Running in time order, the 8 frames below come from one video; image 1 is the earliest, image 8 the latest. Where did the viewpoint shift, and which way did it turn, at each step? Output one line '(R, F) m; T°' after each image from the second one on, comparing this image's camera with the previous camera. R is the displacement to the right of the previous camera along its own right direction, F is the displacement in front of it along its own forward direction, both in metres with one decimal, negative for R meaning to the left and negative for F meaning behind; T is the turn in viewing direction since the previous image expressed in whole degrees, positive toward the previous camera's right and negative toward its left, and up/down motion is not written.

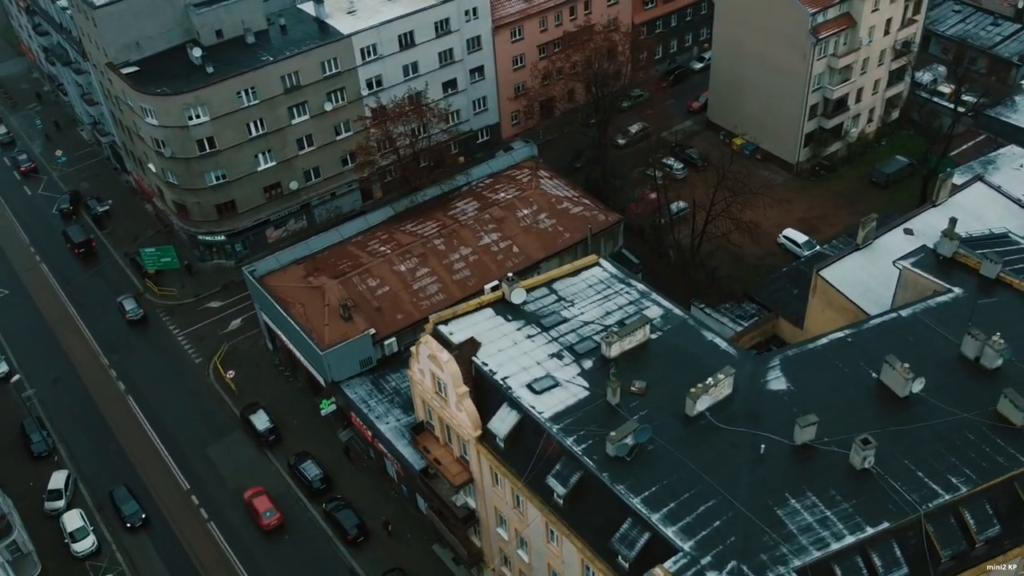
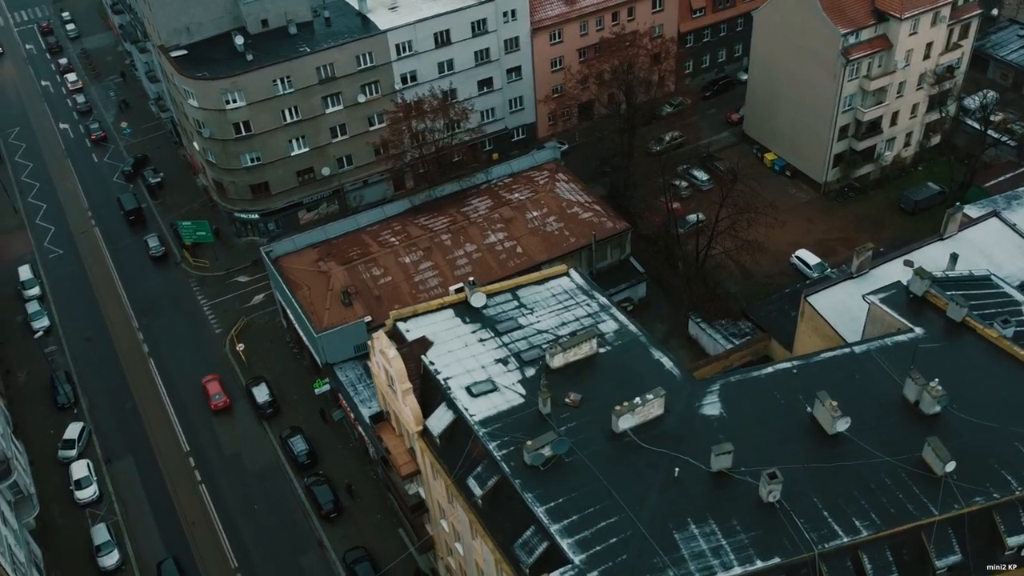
(+7.3, -1.4) m; -6°
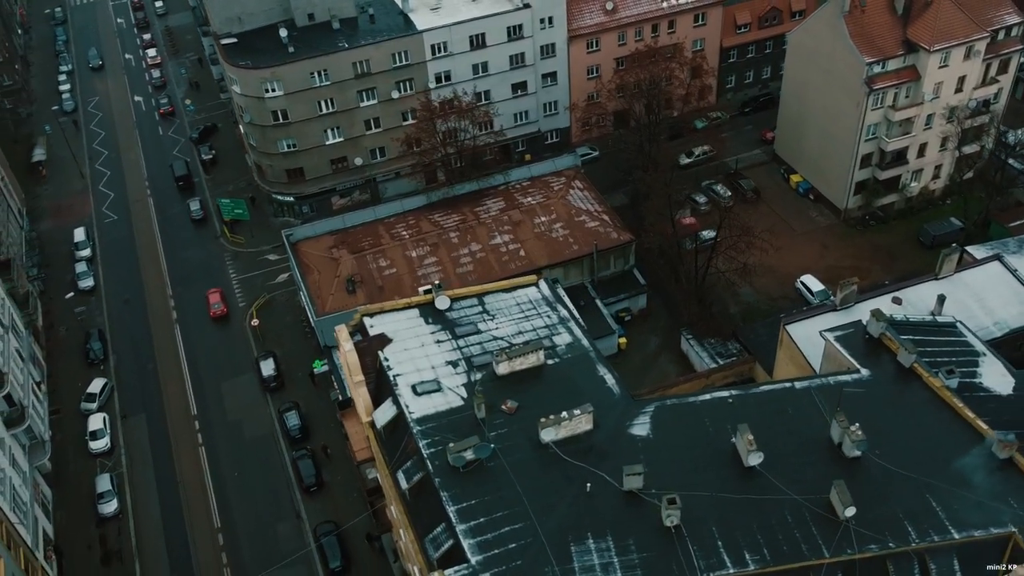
(+7.5, -2.0) m; -6°
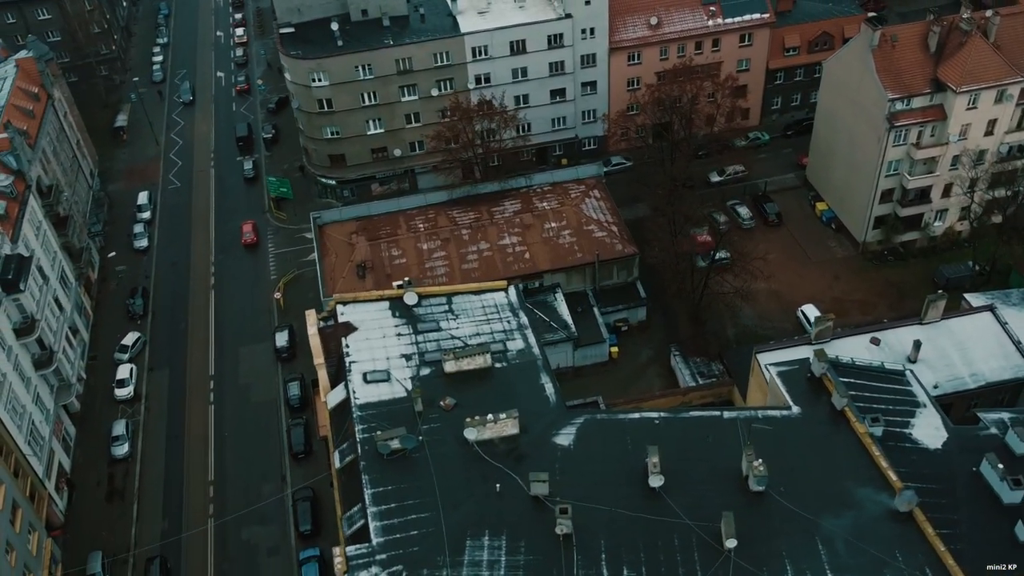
(+8.7, -2.4) m; -7°
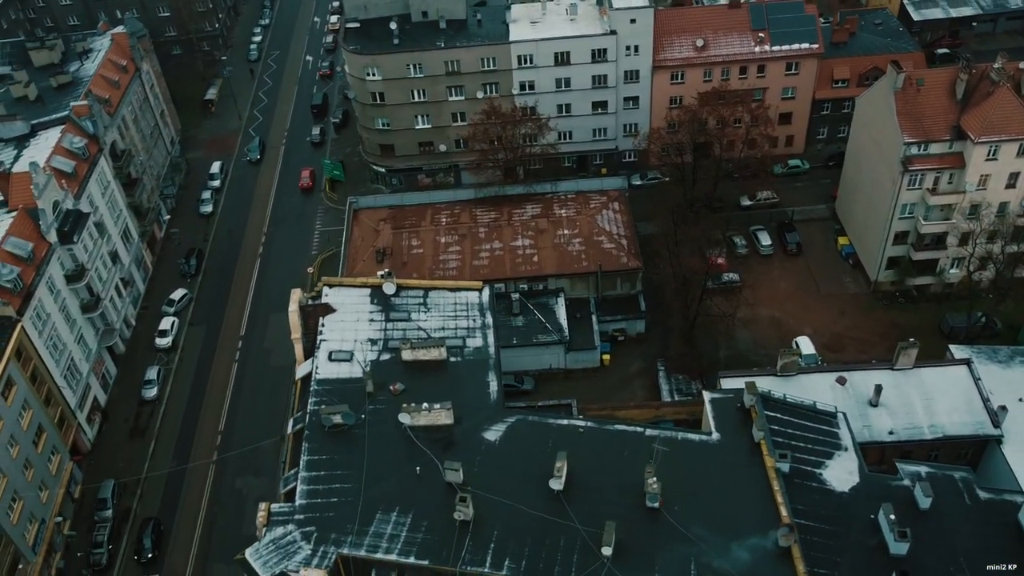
(+9.9, -3.4) m; -8°
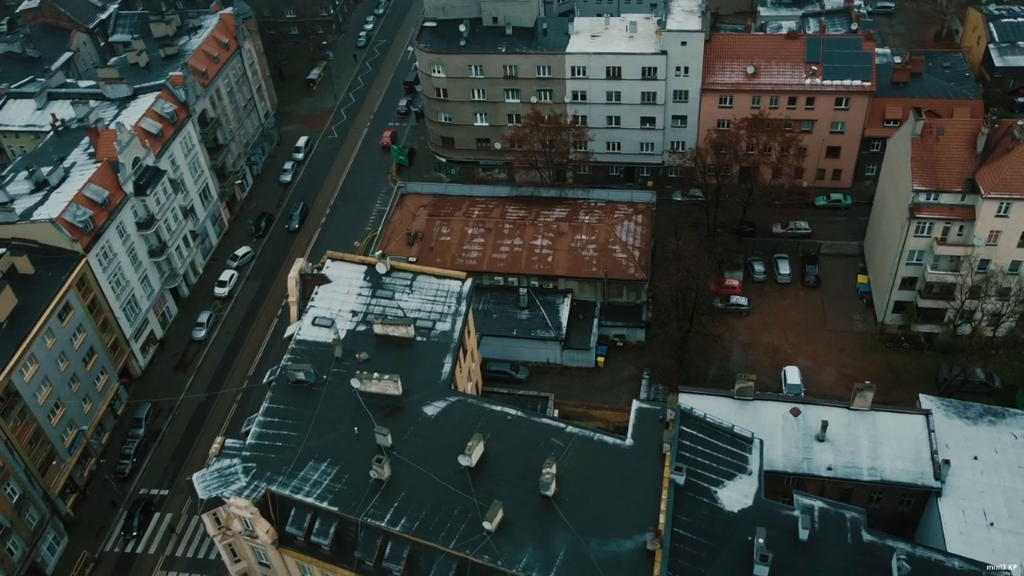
(+12.4, -4.4) m; -9°
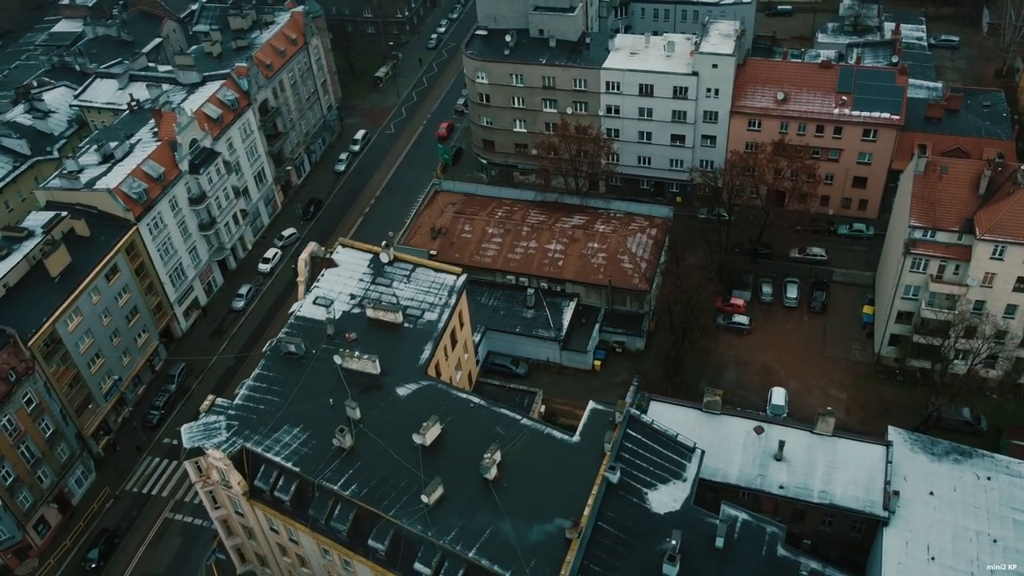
(+8.9, -3.8) m; -7°
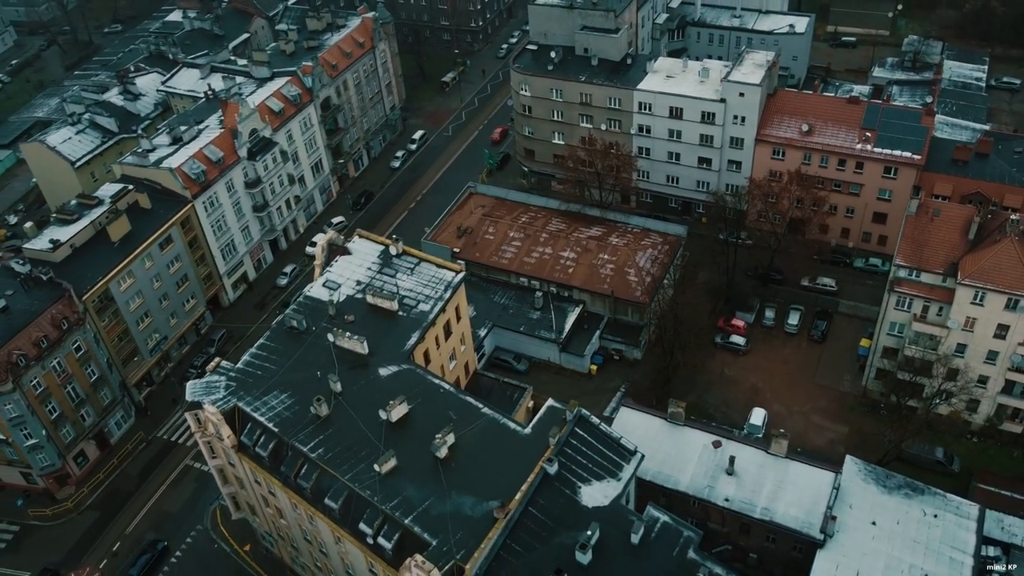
(+9.9, -4.8) m; -7°
